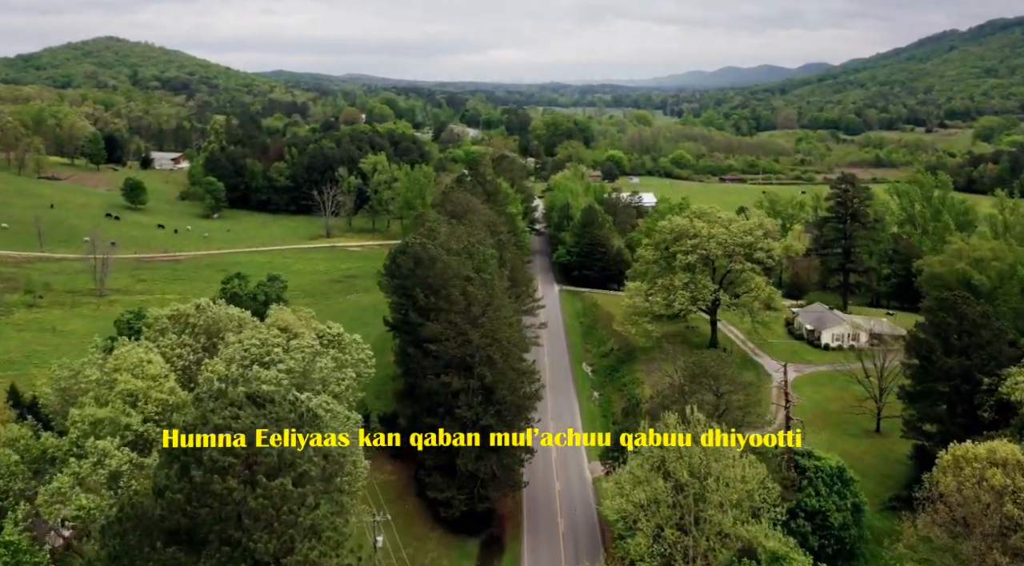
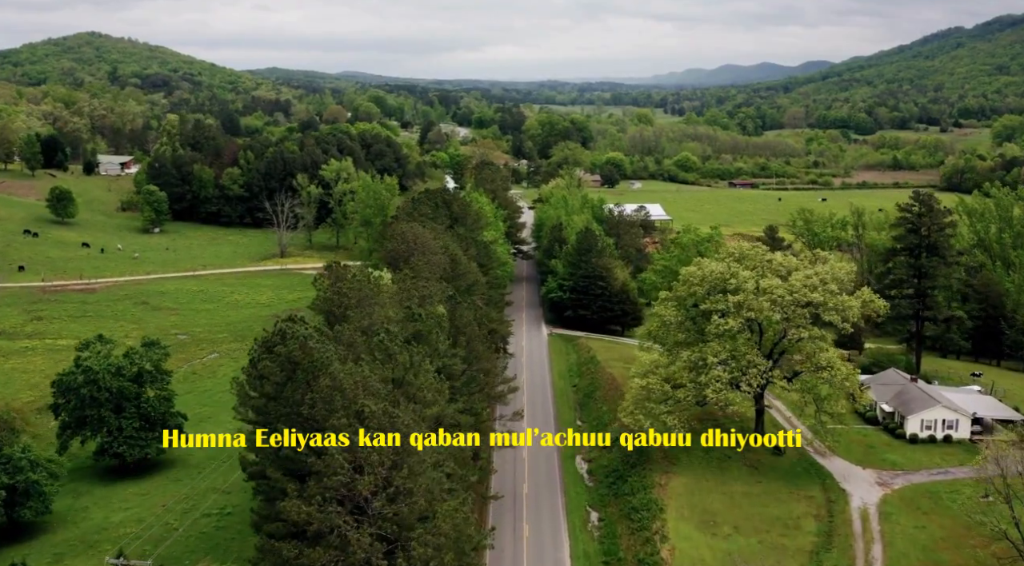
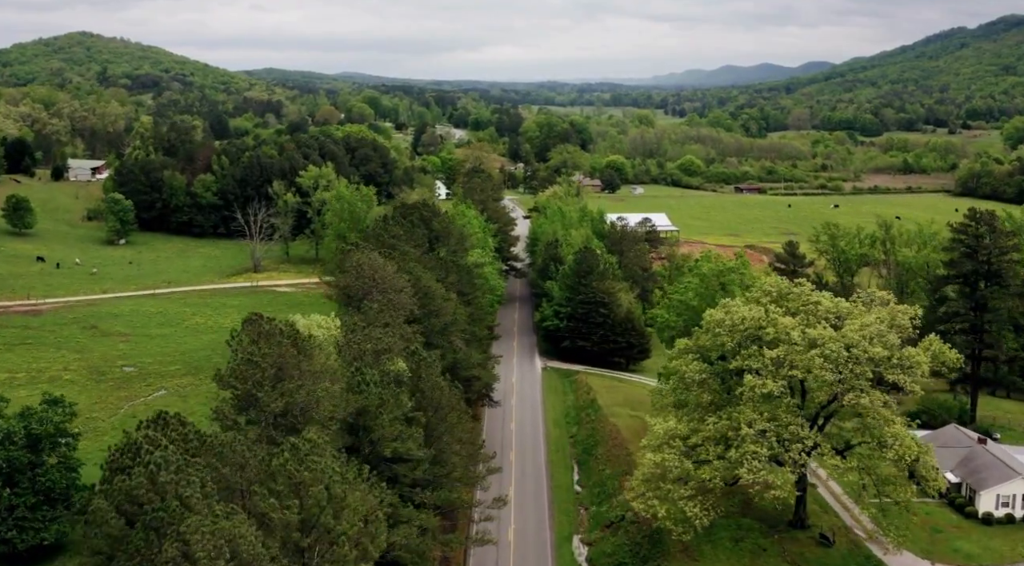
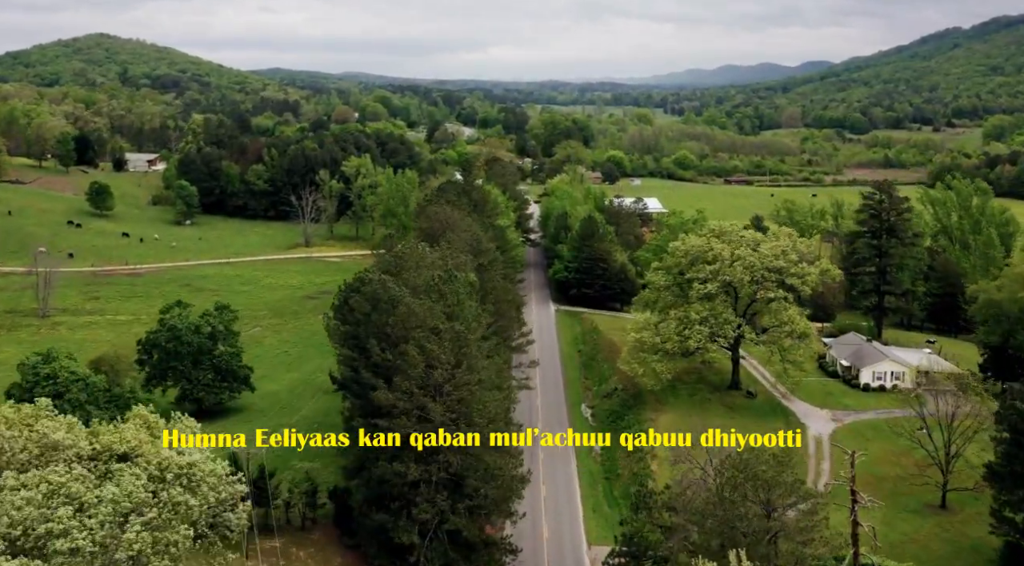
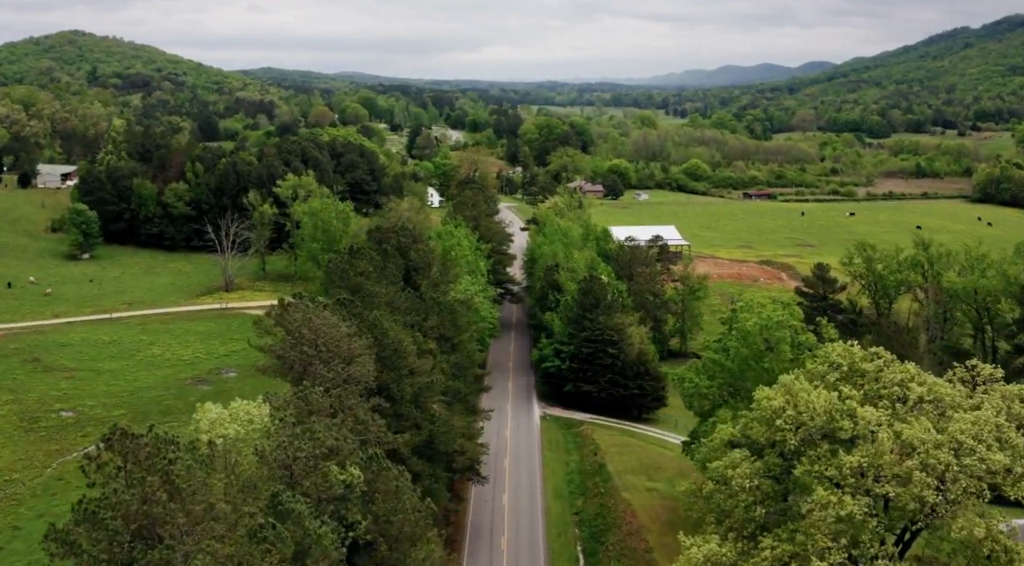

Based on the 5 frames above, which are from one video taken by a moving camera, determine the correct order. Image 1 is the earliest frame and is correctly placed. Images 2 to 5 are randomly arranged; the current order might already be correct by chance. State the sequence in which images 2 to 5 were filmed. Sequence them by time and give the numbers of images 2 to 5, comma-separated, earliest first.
4, 2, 3, 5
